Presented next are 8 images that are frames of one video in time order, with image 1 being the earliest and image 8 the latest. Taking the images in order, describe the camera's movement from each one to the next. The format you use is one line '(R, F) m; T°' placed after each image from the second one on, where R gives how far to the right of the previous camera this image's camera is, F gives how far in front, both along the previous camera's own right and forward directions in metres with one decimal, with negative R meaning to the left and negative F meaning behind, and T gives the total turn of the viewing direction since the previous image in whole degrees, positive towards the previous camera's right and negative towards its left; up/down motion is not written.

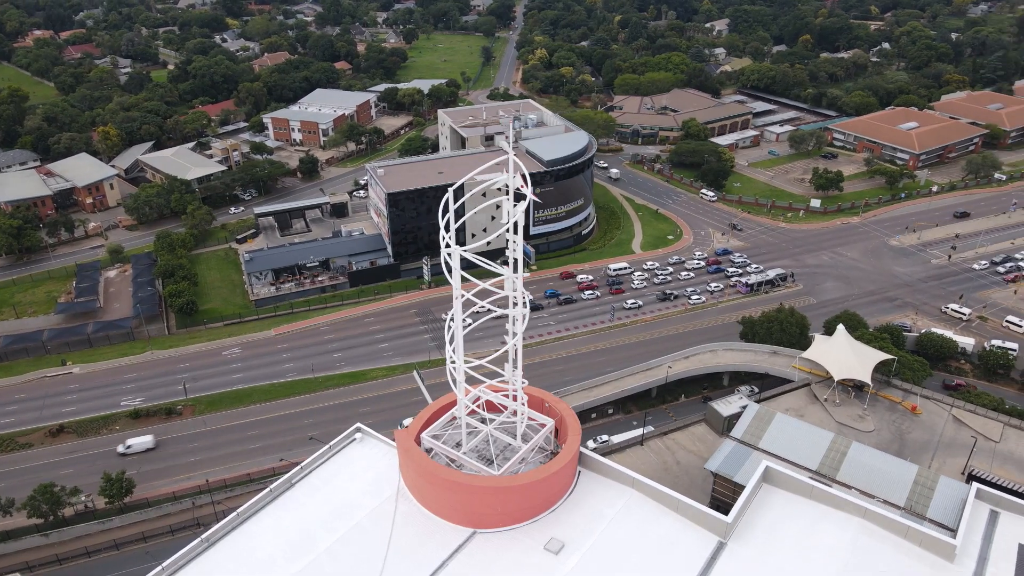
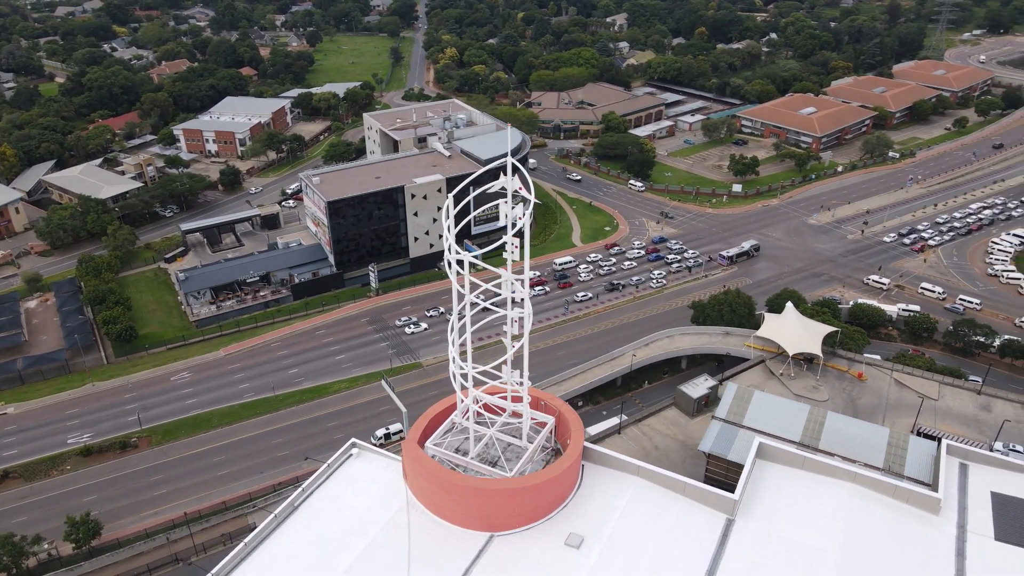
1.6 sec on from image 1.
(-3.5, 0.0) m; +7°
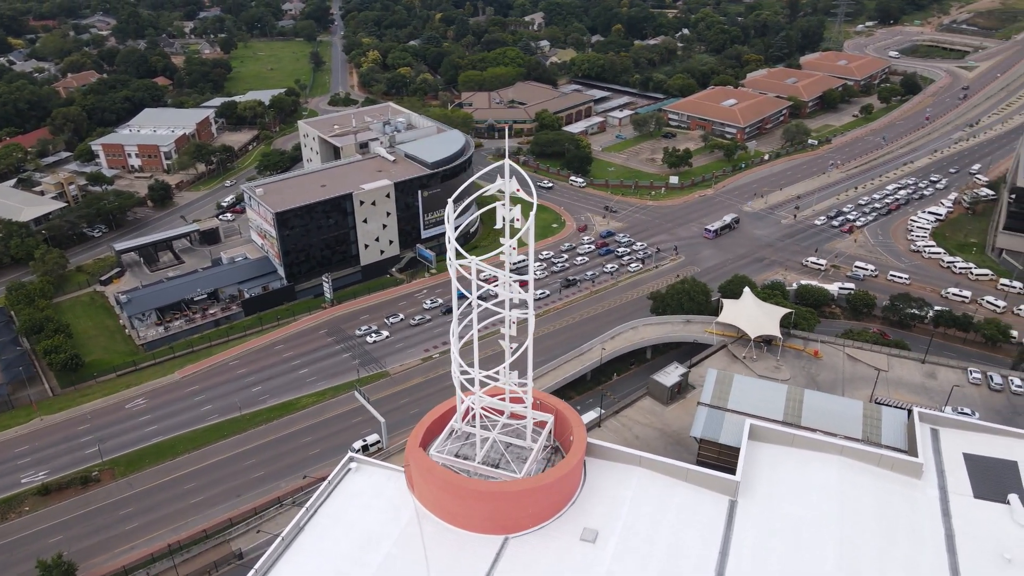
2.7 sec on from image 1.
(-3.0, 0.0) m; +6°
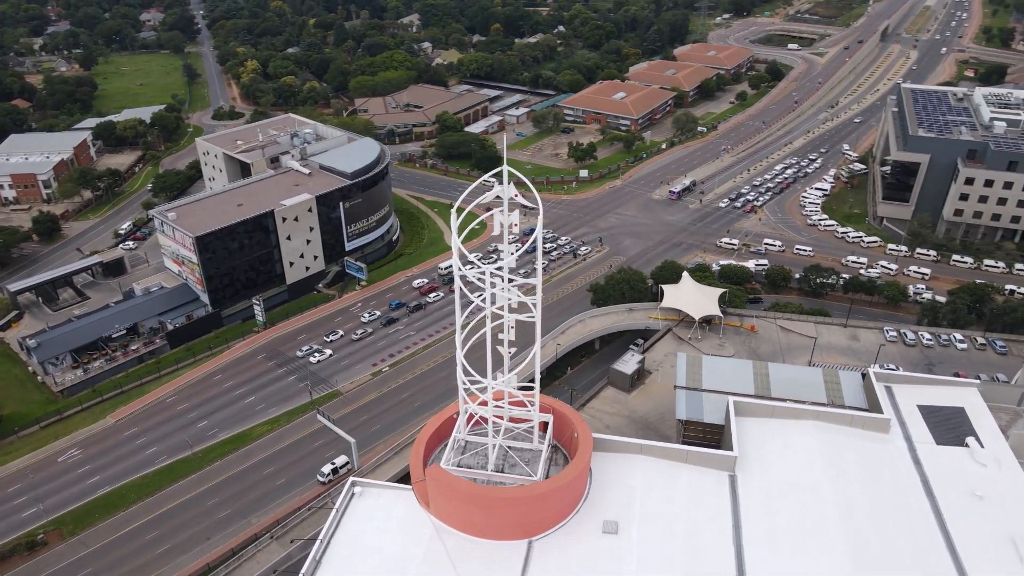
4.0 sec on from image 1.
(-4.5, +0.2) m; +9°
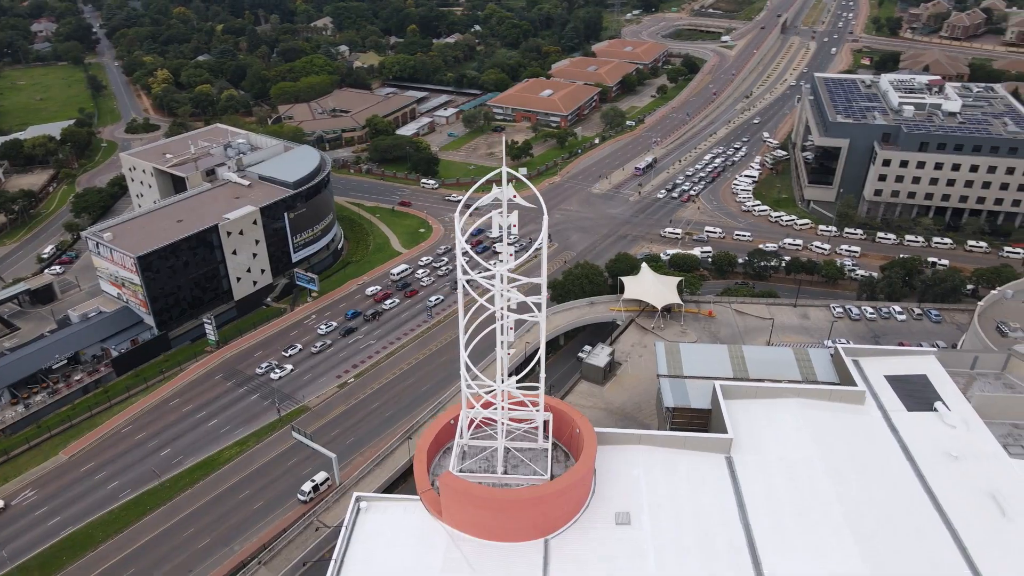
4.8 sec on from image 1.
(-3.0, +0.2) m; +6°
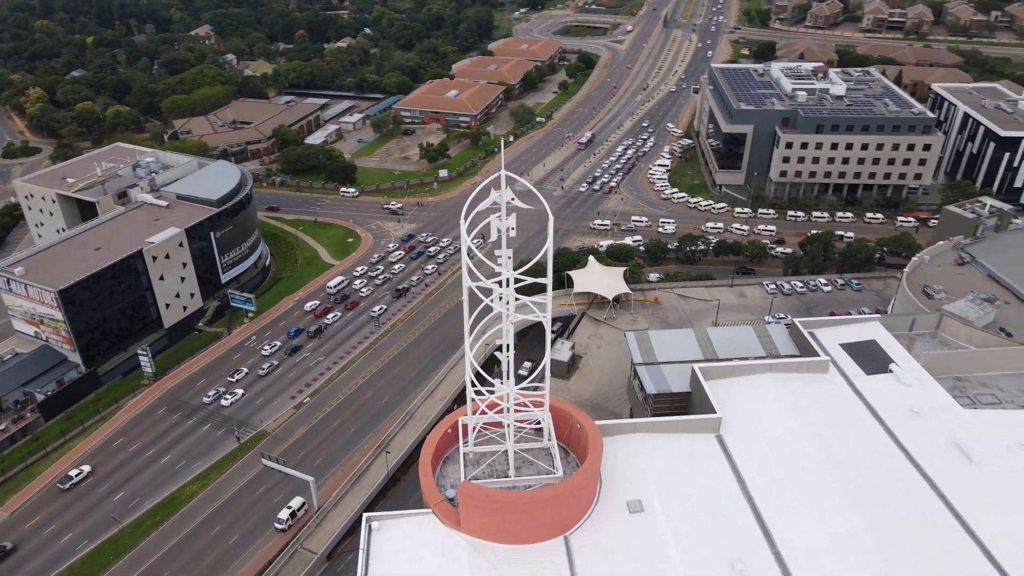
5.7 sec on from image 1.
(-3.9, +0.2) m; +8°
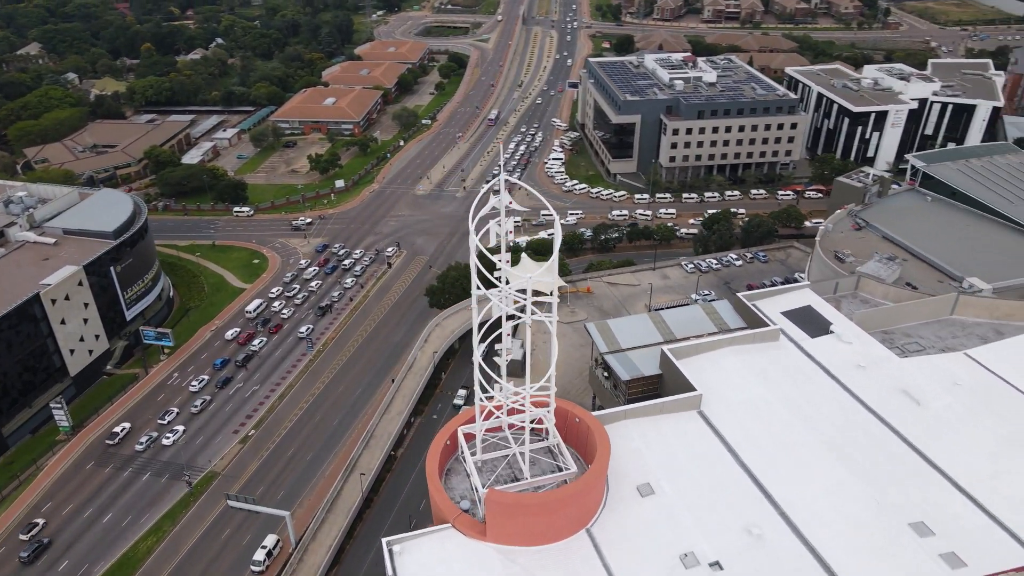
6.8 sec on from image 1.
(-4.9, +0.3) m; +10°
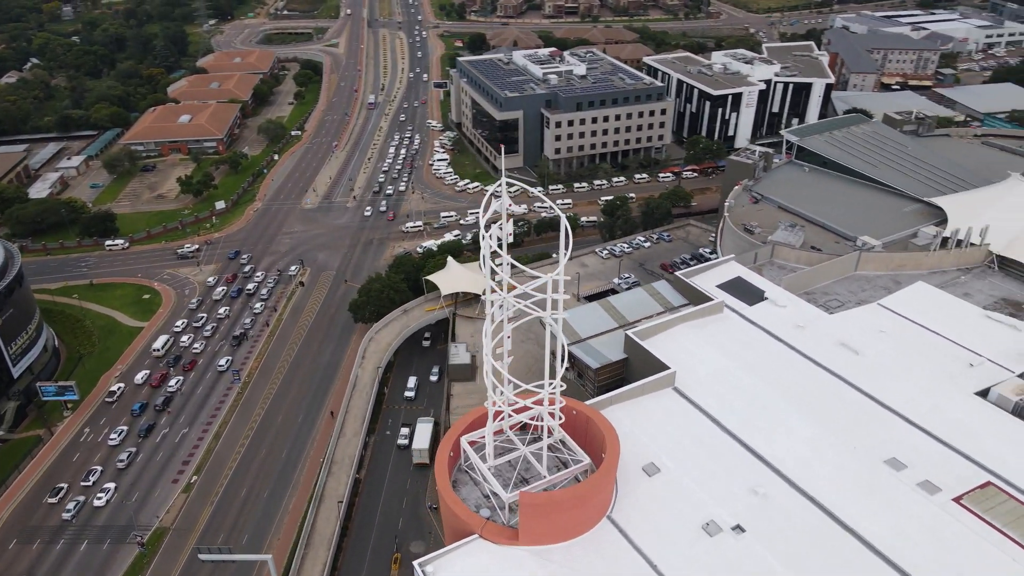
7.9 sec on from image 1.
(-5.5, +0.5) m; +11°
